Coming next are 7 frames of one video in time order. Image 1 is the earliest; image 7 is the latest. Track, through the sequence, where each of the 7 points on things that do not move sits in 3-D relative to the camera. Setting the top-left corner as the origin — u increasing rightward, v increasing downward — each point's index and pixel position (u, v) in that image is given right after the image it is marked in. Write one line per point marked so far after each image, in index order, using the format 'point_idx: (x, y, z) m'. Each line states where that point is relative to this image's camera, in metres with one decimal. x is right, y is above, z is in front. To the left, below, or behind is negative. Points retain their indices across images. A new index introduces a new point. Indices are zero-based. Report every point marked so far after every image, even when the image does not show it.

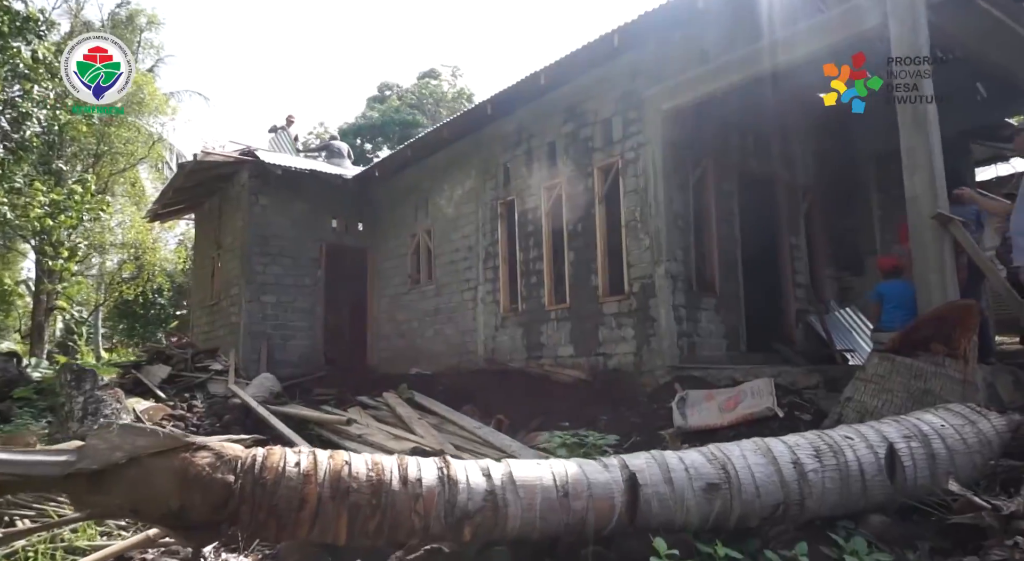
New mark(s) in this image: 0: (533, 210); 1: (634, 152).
0: (+0.2, +0.8, +7.9) m
1: (+1.2, +1.2, +6.7) m
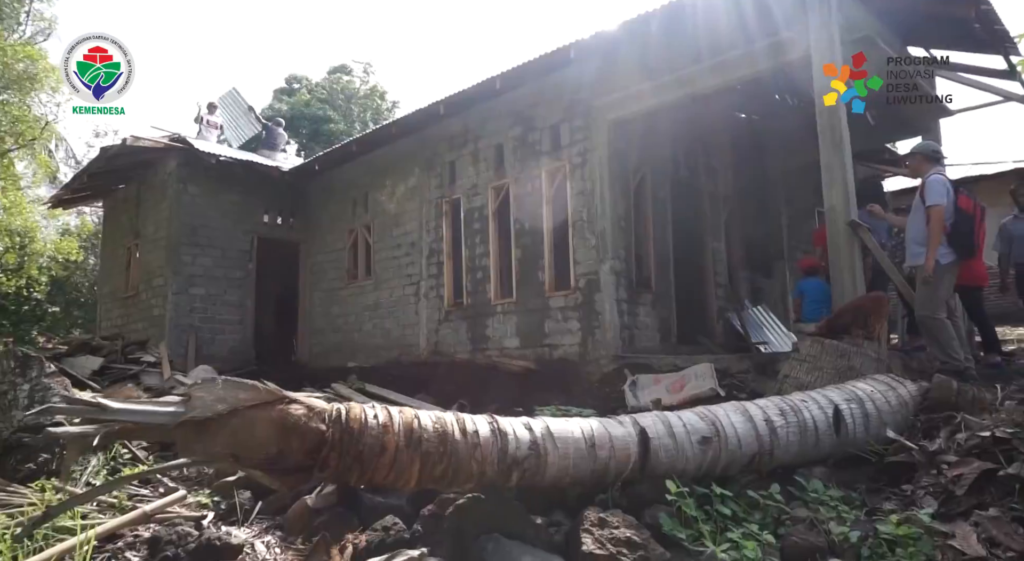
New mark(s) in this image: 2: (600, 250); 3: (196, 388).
0: (-0.4, +0.8, +8.2) m
1: (+0.7, +1.3, +7.2) m
2: (+0.9, +0.3, +6.9) m
3: (-1.0, -0.4, +2.3) m
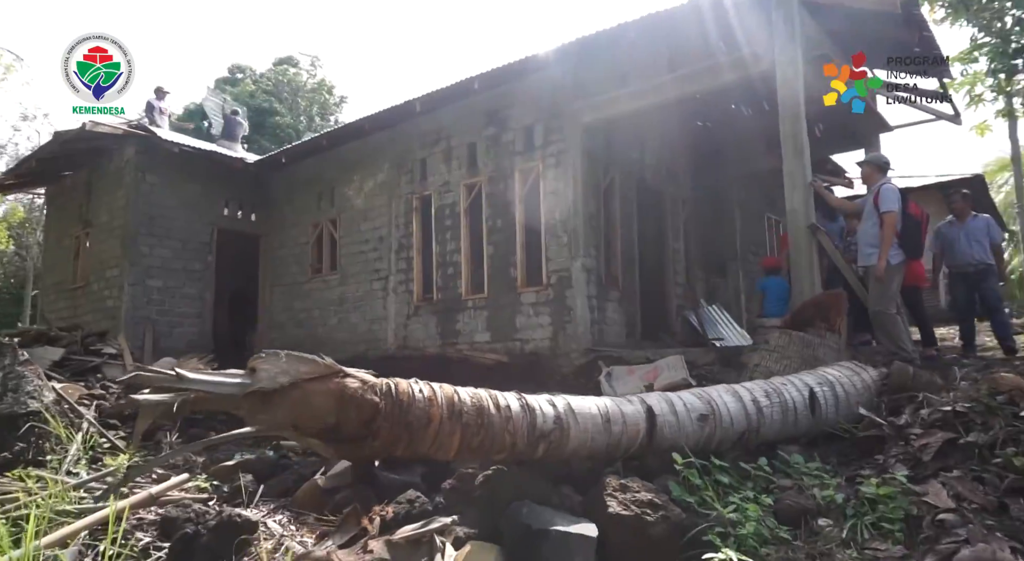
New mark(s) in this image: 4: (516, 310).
0: (-0.7, +0.9, +8.4) m
1: (+0.5, +1.3, +7.5) m
2: (+0.6, +0.3, +7.2) m
3: (-0.9, -0.3, +2.5) m
4: (0.0, -0.3, +7.7) m
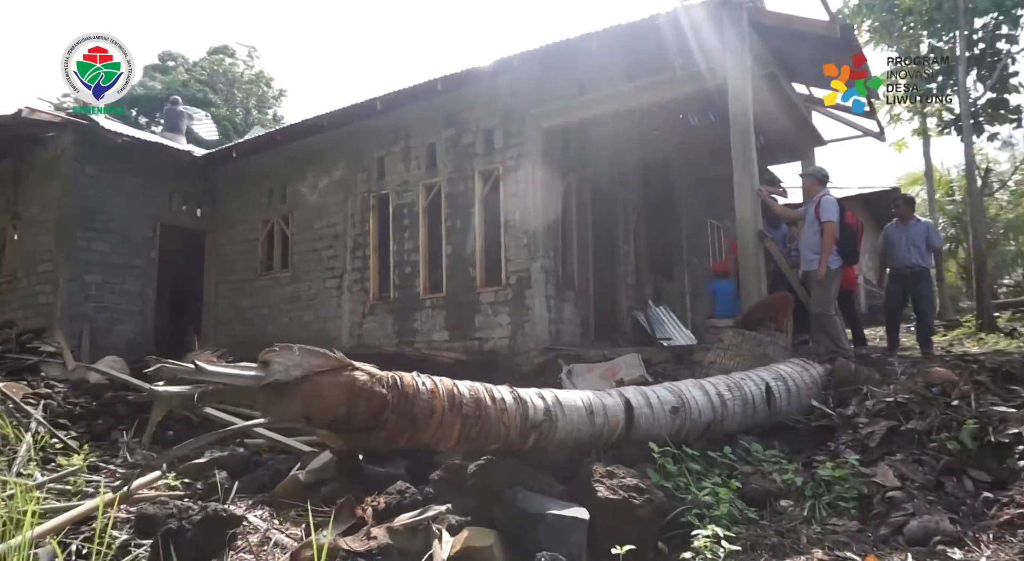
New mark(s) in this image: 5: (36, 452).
0: (-1.2, +0.9, +8.5) m
1: (0.0, +1.3, +7.7) m
2: (+0.2, +0.3, +7.4) m
3: (-0.9, -0.3, +2.6) m
4: (-0.4, -0.3, +7.8) m
5: (-3.4, -1.2, +4.9) m
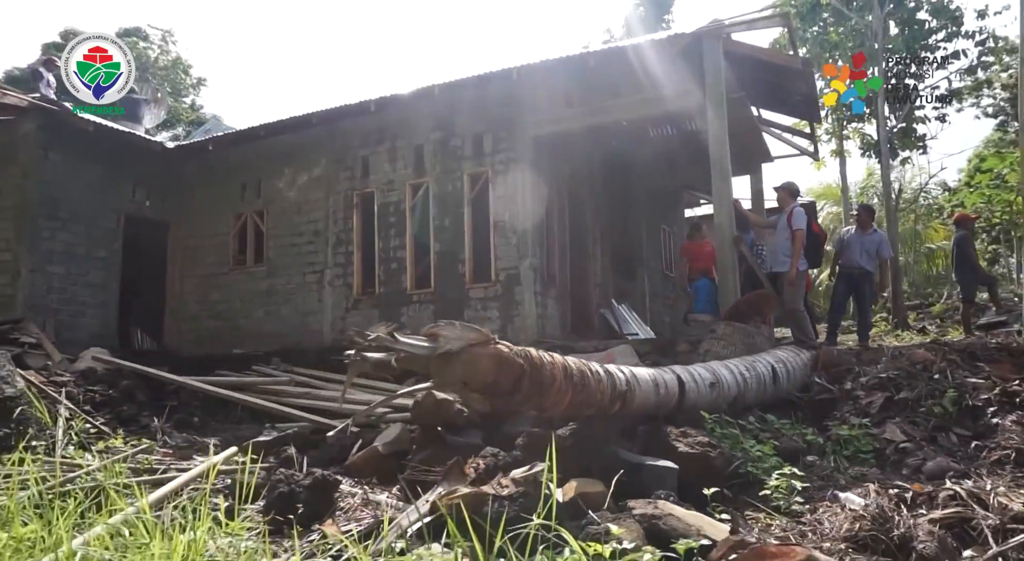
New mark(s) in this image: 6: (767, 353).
0: (-1.4, +1.0, +8.9) m
1: (-0.1, +1.3, +8.3) m
2: (+0.1, +0.4, +8.0) m
3: (-0.3, -0.2, +3.0) m
4: (-0.6, -0.3, +8.3) m
5: (-3.1, -1.1, +5.0) m
6: (+1.9, -0.5, +5.2) m
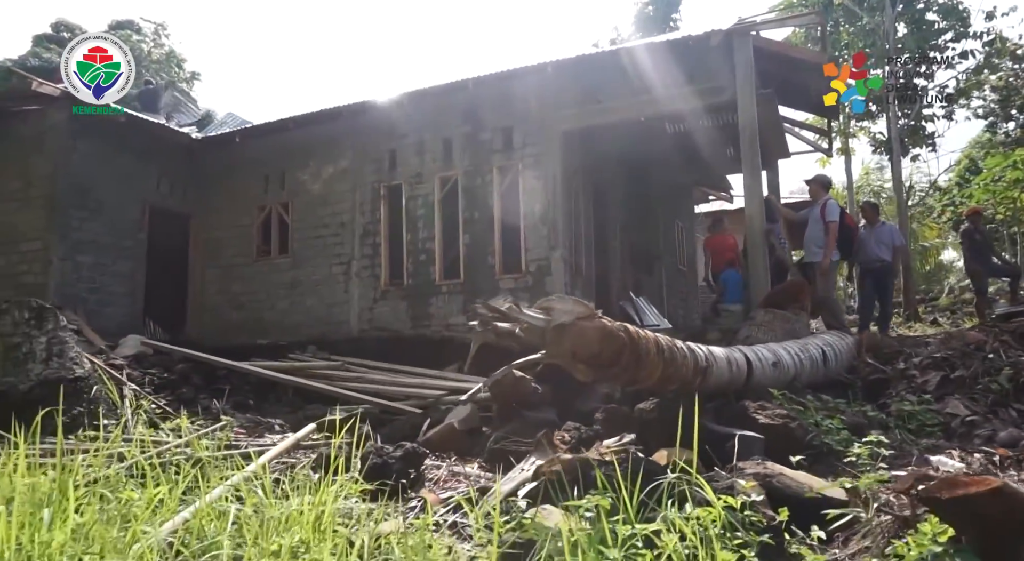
0: (-1.1, +1.1, +9.0) m
1: (+0.3, +1.4, +8.4) m
2: (+0.5, +0.5, +8.1) m
3: (+0.2, -0.1, +3.2) m
4: (-0.2, -0.2, +8.4) m
5: (-2.7, -1.0, +5.1) m
6: (+2.3, -0.4, +5.4) m
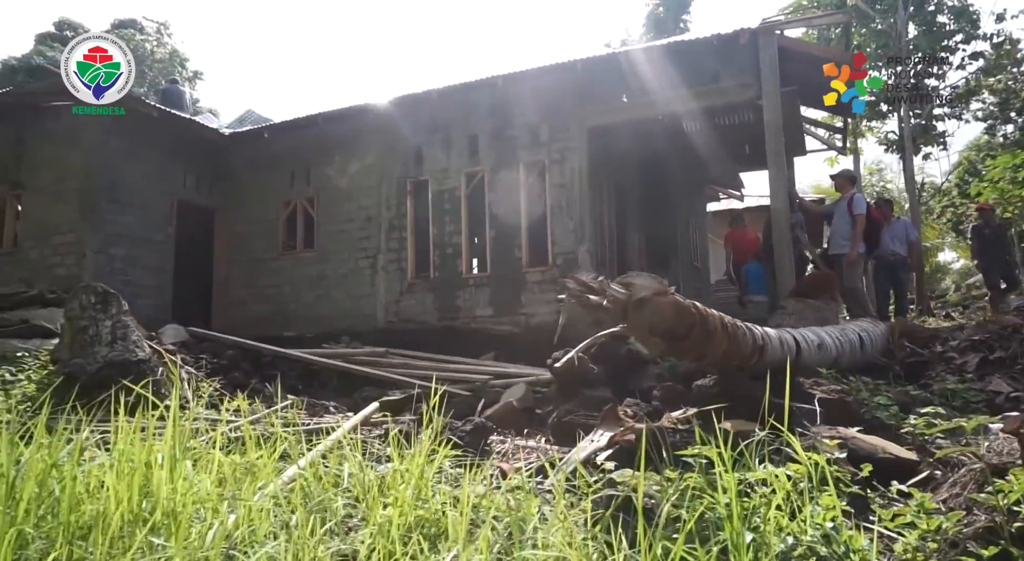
0: (-0.7, +1.2, +9.2) m
1: (+0.6, +1.5, +8.6) m
2: (+0.8, +0.6, +8.3) m
3: (+0.6, 0.0, +3.4) m
4: (+0.2, -0.1, +8.6) m
5: (-2.3, -0.9, +5.3) m
6: (+2.7, -0.3, +5.6) m
